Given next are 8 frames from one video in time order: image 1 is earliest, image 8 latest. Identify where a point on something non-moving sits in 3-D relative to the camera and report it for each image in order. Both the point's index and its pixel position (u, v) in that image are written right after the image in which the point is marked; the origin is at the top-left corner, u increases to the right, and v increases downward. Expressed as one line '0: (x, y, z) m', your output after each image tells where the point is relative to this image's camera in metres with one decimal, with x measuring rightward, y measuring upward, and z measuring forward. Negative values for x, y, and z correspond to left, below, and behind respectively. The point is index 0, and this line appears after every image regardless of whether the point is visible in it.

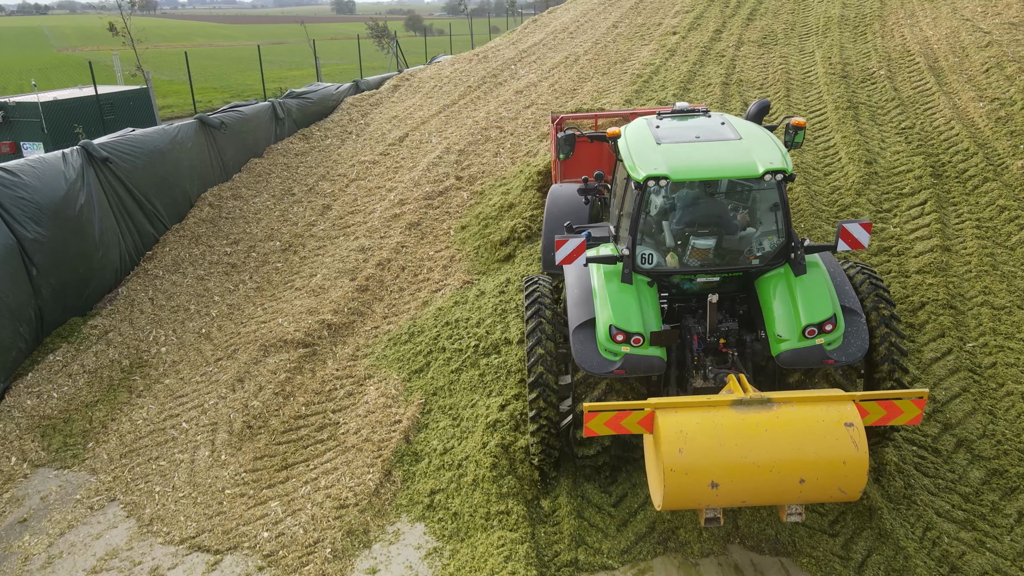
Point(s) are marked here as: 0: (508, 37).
0: (-0.1, +4.3, +12.5) m
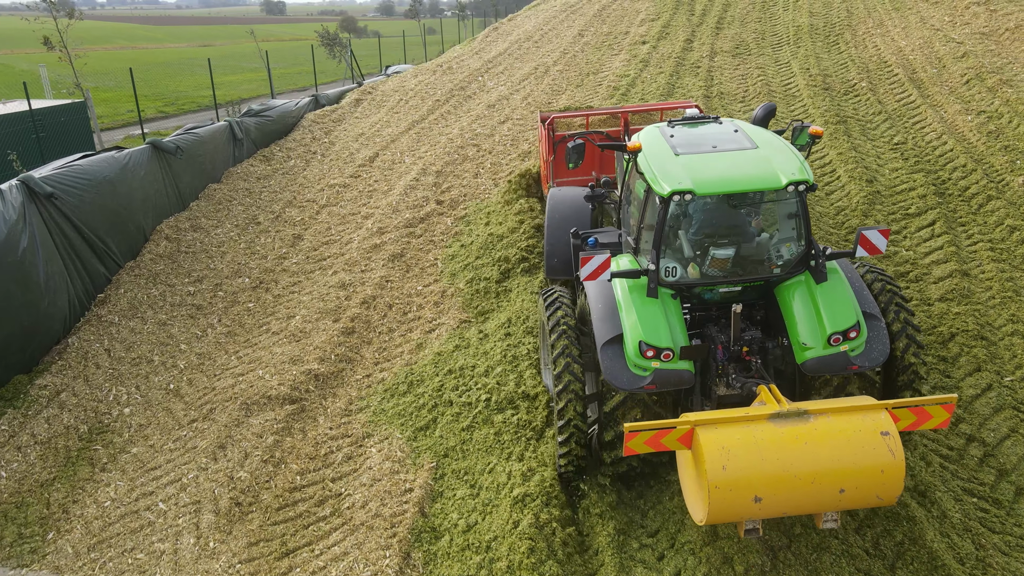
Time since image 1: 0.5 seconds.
0: (-0.7, +4.0, +12.0) m
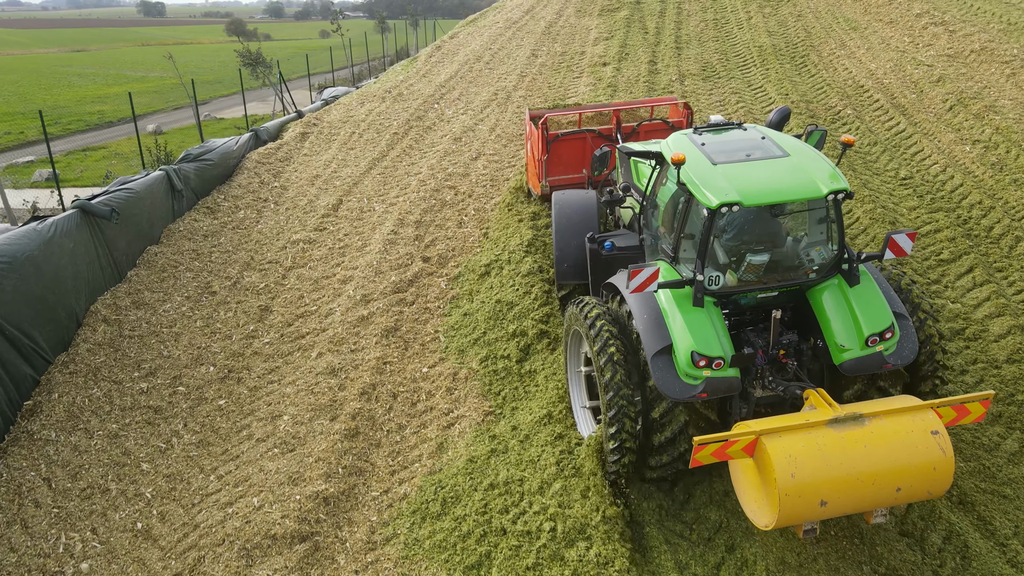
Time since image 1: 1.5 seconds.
0: (-1.5, +3.4, +11.2) m
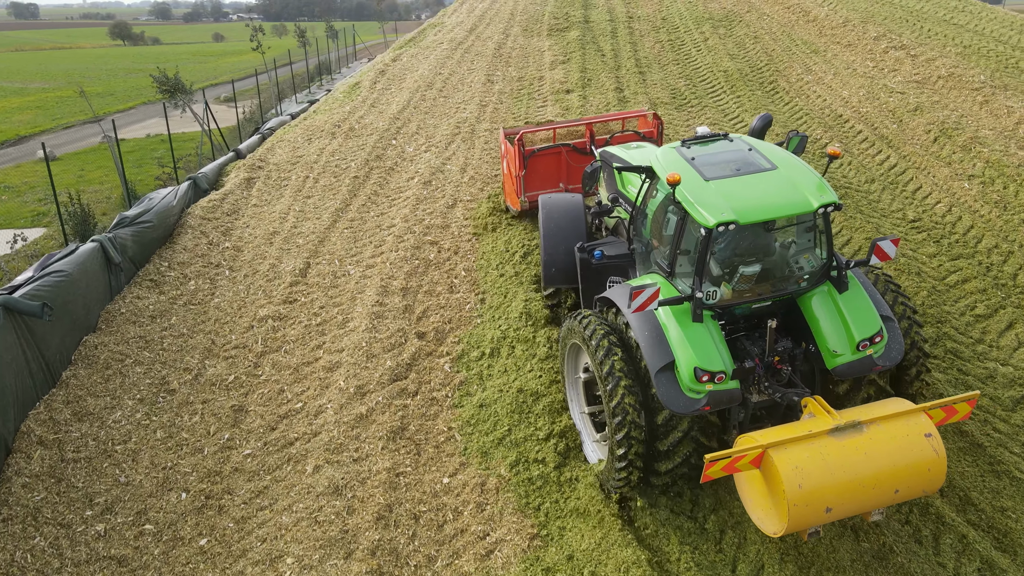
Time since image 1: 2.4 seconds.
0: (-2.1, +2.7, +10.3) m
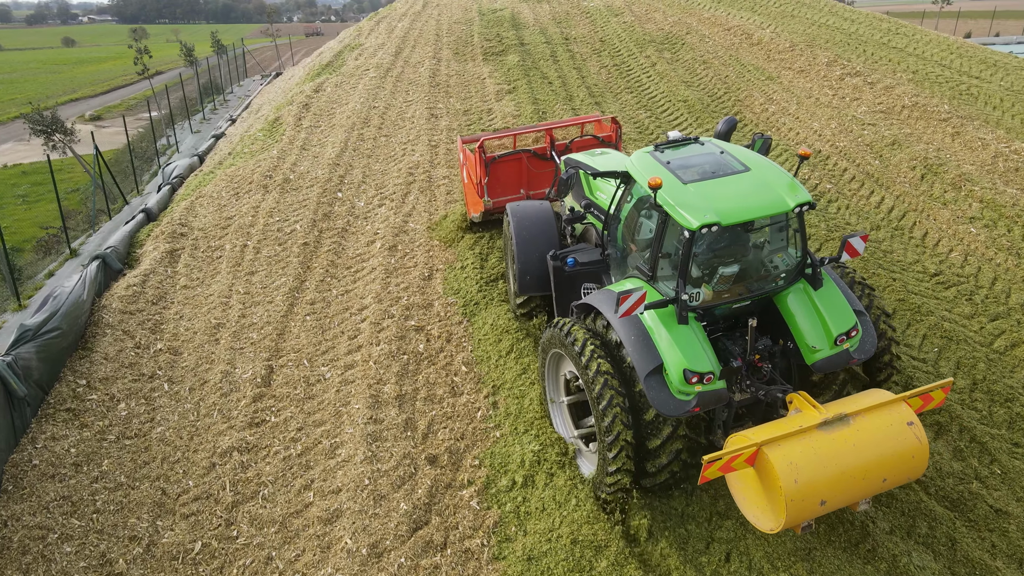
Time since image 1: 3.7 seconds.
0: (-2.8, +1.9, +9.0) m
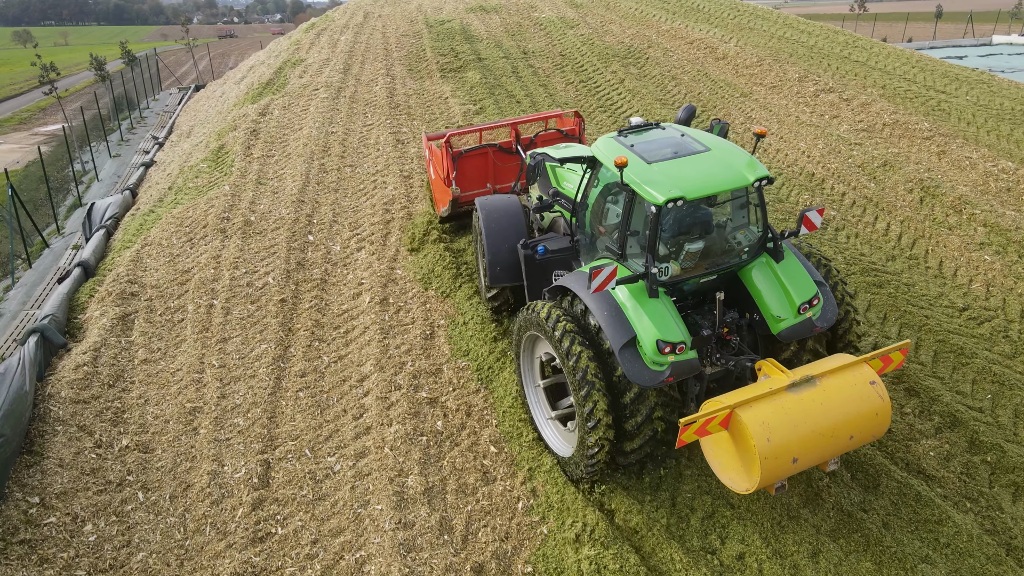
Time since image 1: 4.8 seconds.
0: (-3.0, +1.3, +8.1) m
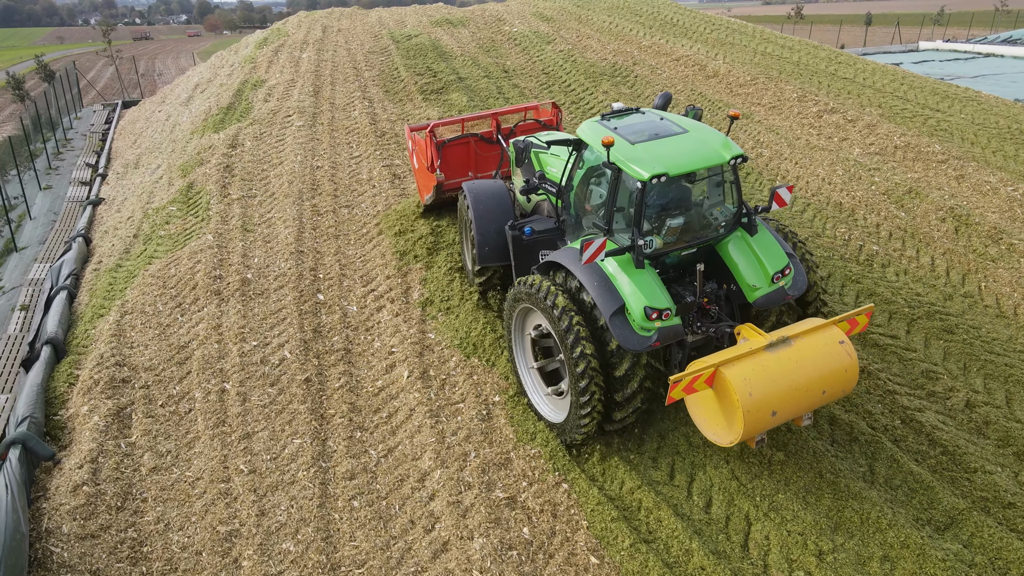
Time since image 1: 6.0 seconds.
0: (-2.9, +0.7, +7.1) m
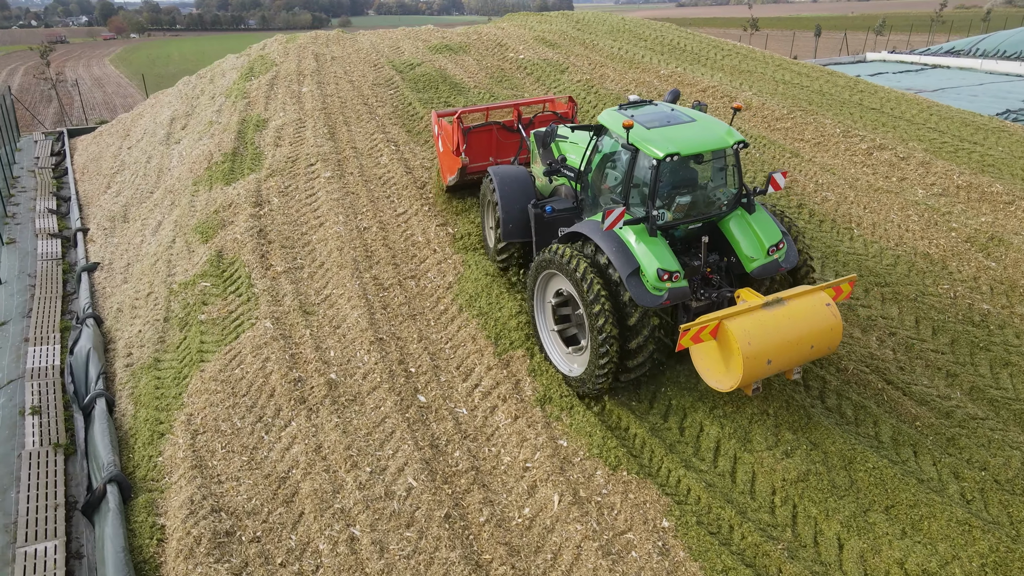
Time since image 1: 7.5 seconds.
0: (-2.1, 0.0, +6.2) m
